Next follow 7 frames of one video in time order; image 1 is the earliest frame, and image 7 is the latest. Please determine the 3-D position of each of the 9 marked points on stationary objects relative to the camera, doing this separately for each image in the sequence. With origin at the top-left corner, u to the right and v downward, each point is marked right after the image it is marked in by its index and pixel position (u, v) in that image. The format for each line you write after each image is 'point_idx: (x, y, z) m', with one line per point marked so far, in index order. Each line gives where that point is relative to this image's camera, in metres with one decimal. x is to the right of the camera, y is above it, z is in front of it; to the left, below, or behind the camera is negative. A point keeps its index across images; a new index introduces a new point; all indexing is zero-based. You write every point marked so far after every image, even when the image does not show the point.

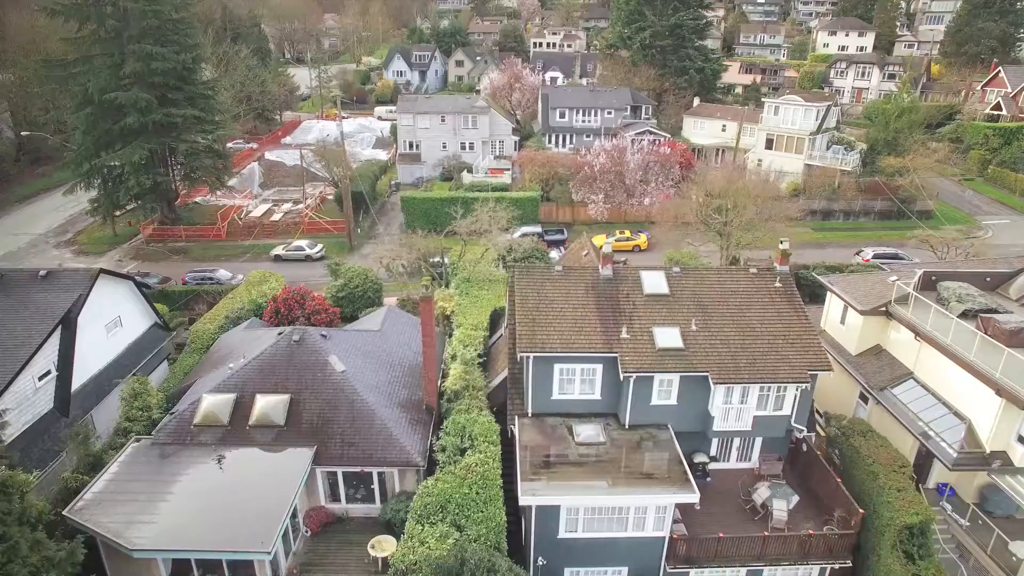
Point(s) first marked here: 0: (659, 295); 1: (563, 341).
0: (+4.6, -0.2, +19.9) m
1: (+1.5, -1.6, +18.6) m
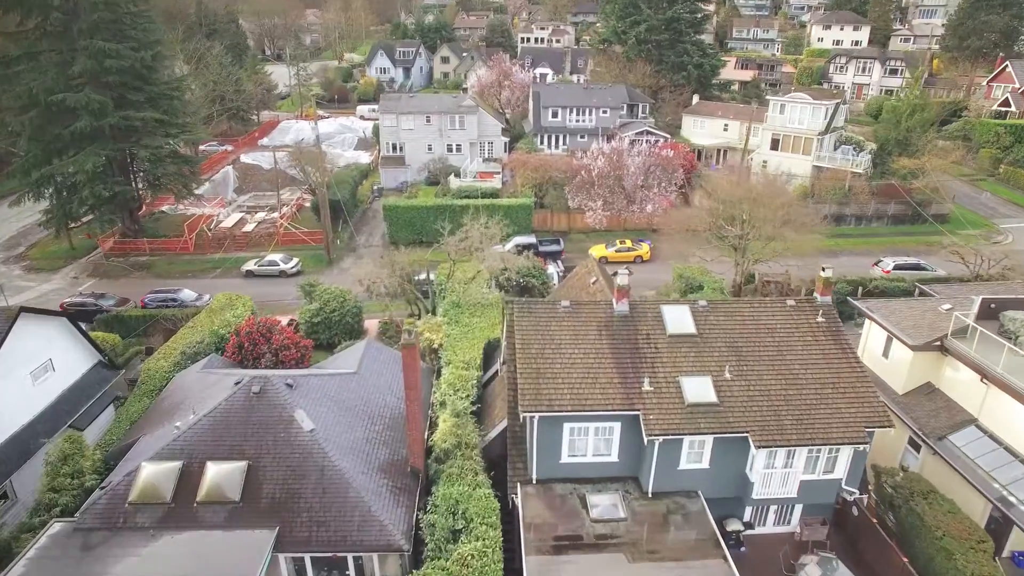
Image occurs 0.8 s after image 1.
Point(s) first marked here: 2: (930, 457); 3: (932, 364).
0: (+4.6, -1.2, +16.9) m
1: (+1.5, -2.7, +15.5) m
2: (+11.9, -4.8, +18.1) m
3: (+12.8, -2.3, +19.3) m
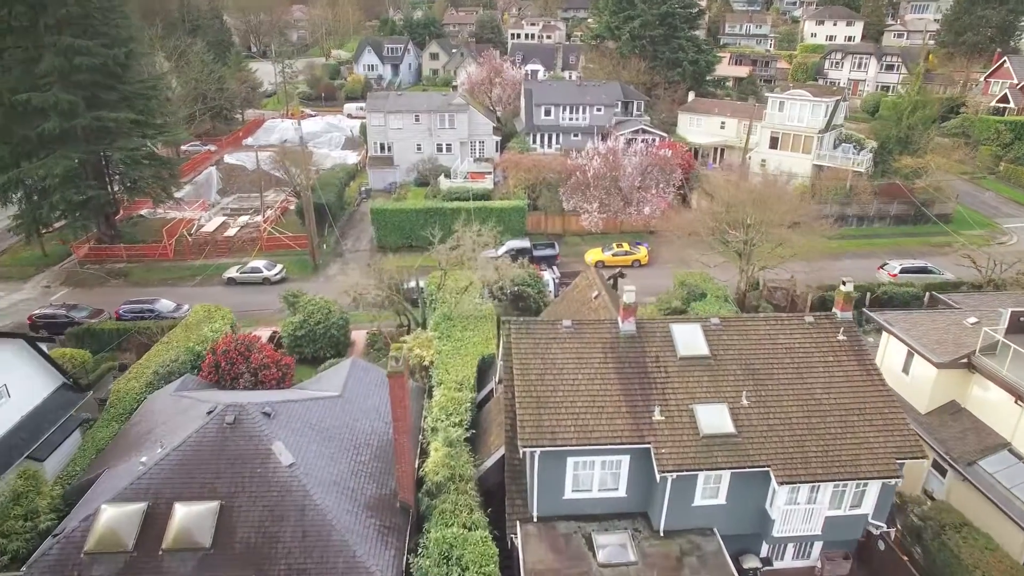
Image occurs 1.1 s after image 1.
0: (+4.5, -1.7, +15.5) m
1: (+1.5, -3.2, +14.1) m
2: (+11.9, -5.2, +16.9) m
3: (+12.7, -2.7, +18.0) m
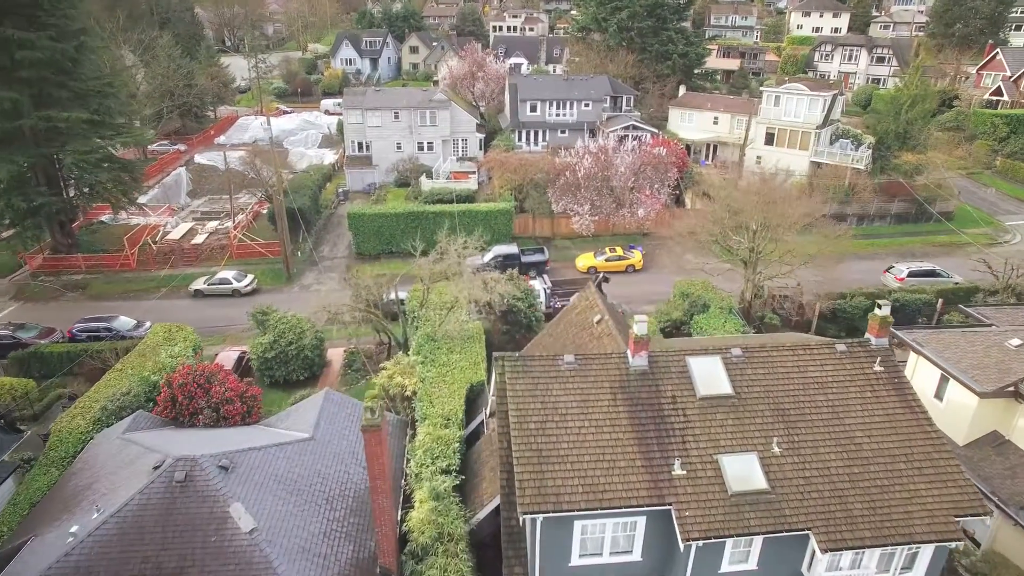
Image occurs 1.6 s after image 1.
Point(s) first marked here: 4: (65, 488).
0: (+4.4, -2.3, +13.5) m
1: (+1.4, -3.8, +12.1) m
2: (+11.8, -5.7, +15.1) m
3: (+12.5, -3.2, +16.3) m
4: (-11.2, -5.1, +16.0) m
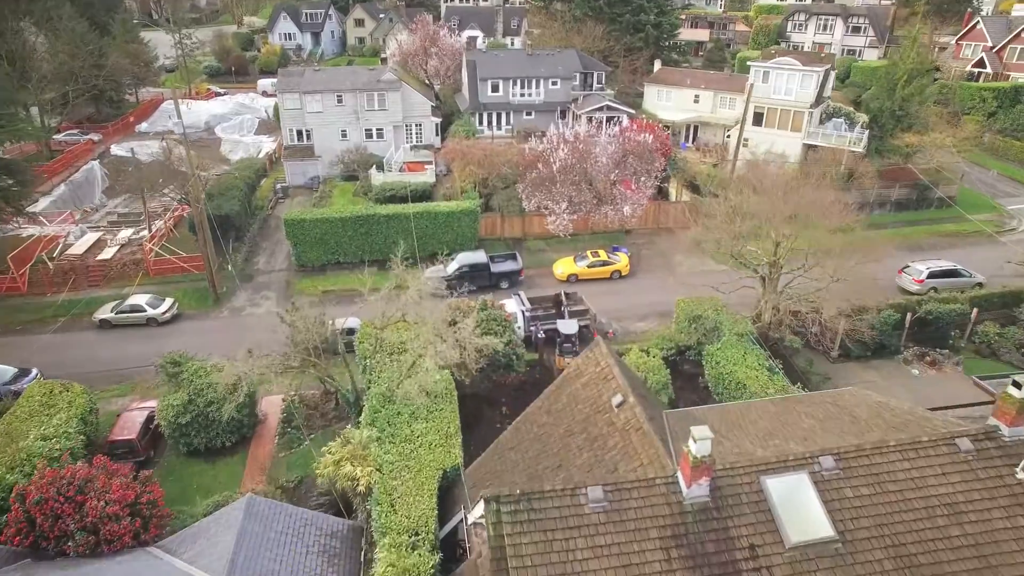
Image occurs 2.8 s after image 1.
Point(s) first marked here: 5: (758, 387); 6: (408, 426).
0: (+4.4, -3.7, +9.1) m
1: (+1.6, -5.4, +7.6) m
2: (+11.8, -6.8, +11.3) m
3: (+12.4, -4.2, +12.5) m
4: (-11.2, -6.9, +10.7) m
5: (+7.5, -3.1, +19.4) m
6: (-2.6, -3.6, +16.3) m
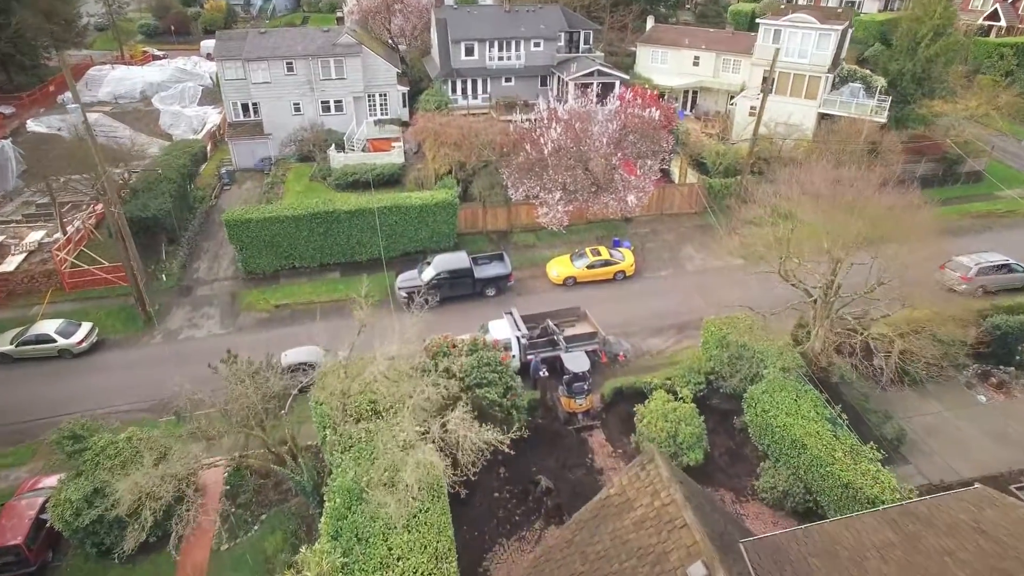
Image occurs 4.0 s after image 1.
0: (+5.0, -5.3, +5.2) m
1: (+2.2, -7.2, +3.7) m
2: (+12.3, -8.1, +8.0) m
3: (+12.7, -5.4, +8.9) m
4: (-10.7, -8.8, +6.4) m
5: (+7.6, -4.0, +15.5) m
6: (-2.4, -4.9, +12.0) m
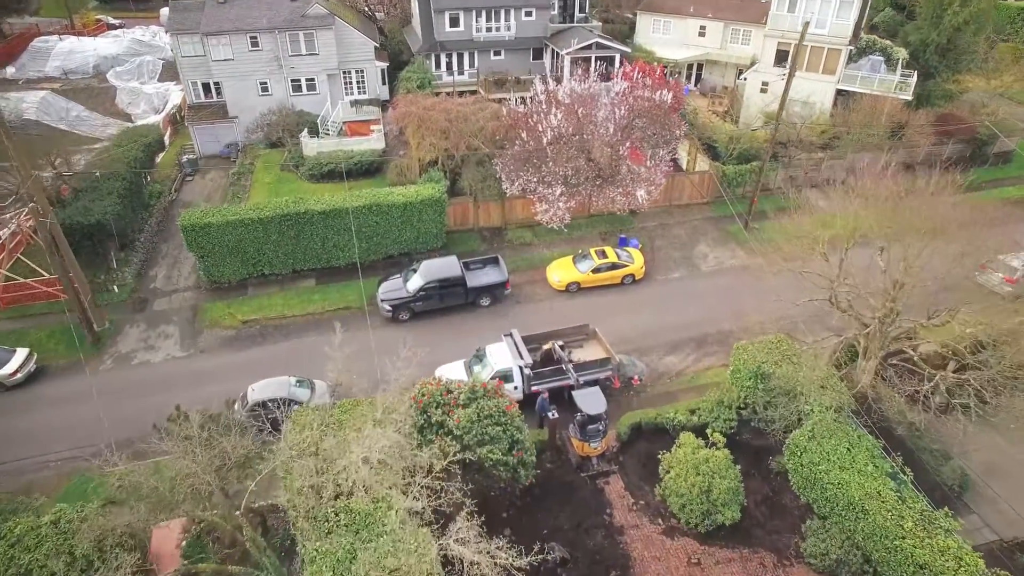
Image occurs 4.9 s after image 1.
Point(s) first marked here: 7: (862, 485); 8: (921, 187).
0: (+5.4, -6.7, +2.9) m
1: (+2.7, -8.6, +1.4) m
2: (+12.7, -9.2, +5.9) m
3: (+13.1, -6.4, +6.7) m
4: (-10.2, -10.3, +3.9) m
5: (+7.8, -4.7, +13.2) m
6: (-2.1, -6.0, +9.5) m
7: (+7.6, -4.3, +13.8) m
8: (+11.6, +2.8, +18.4) m
